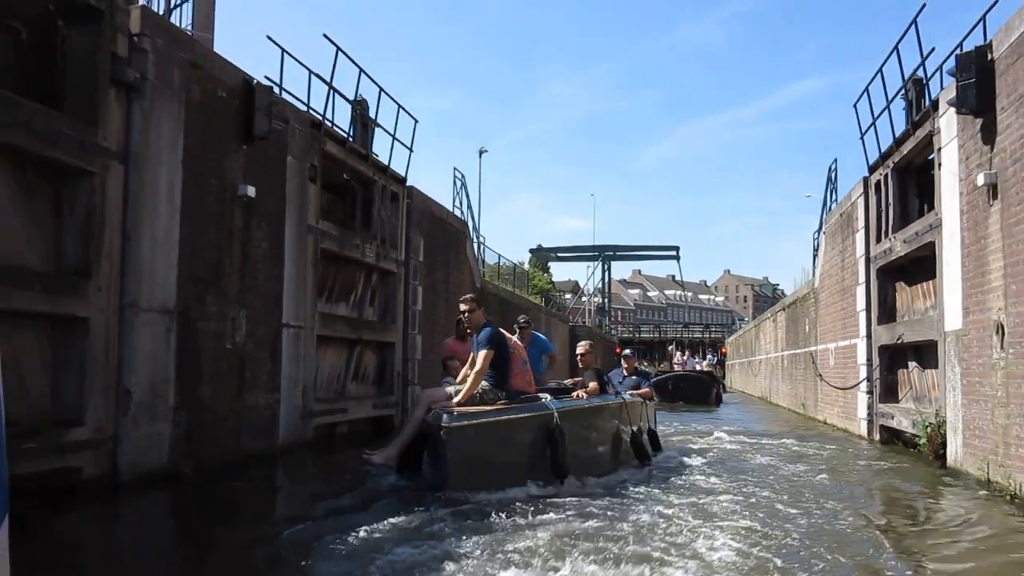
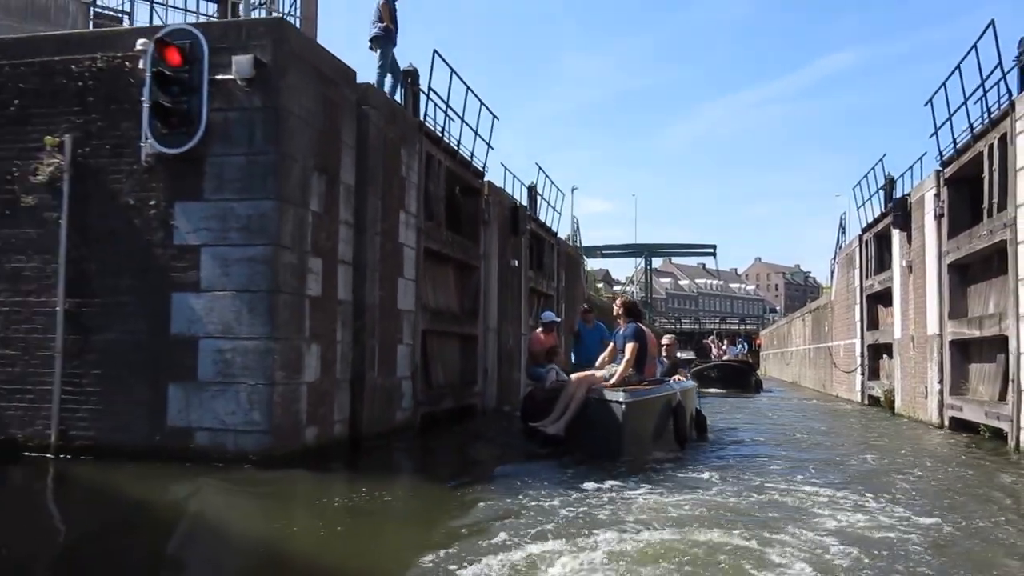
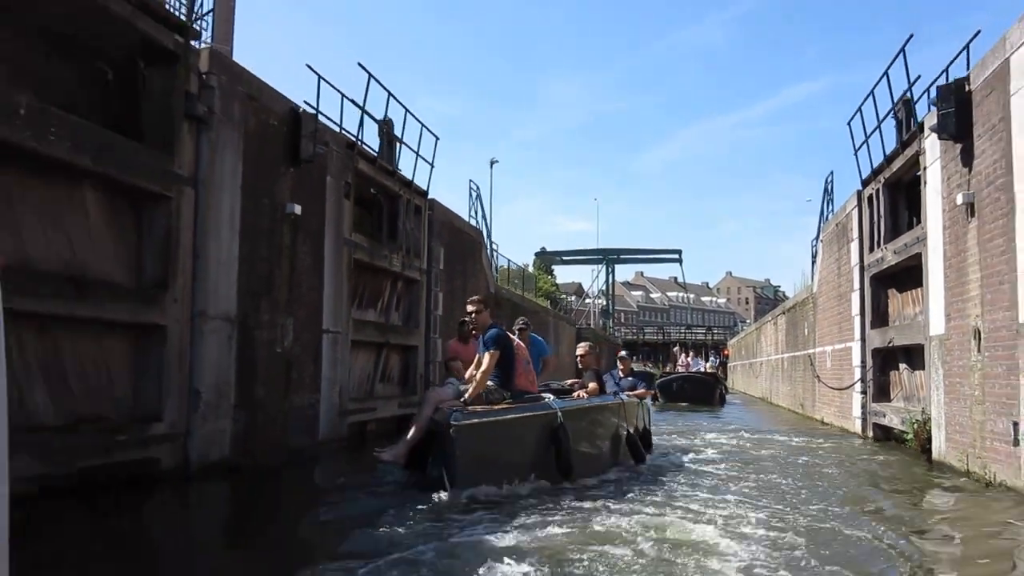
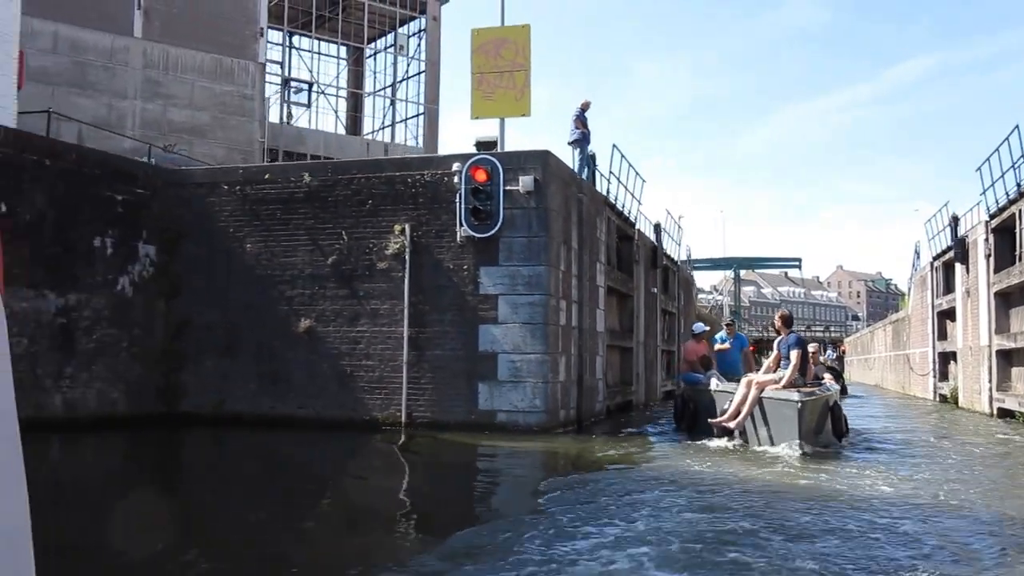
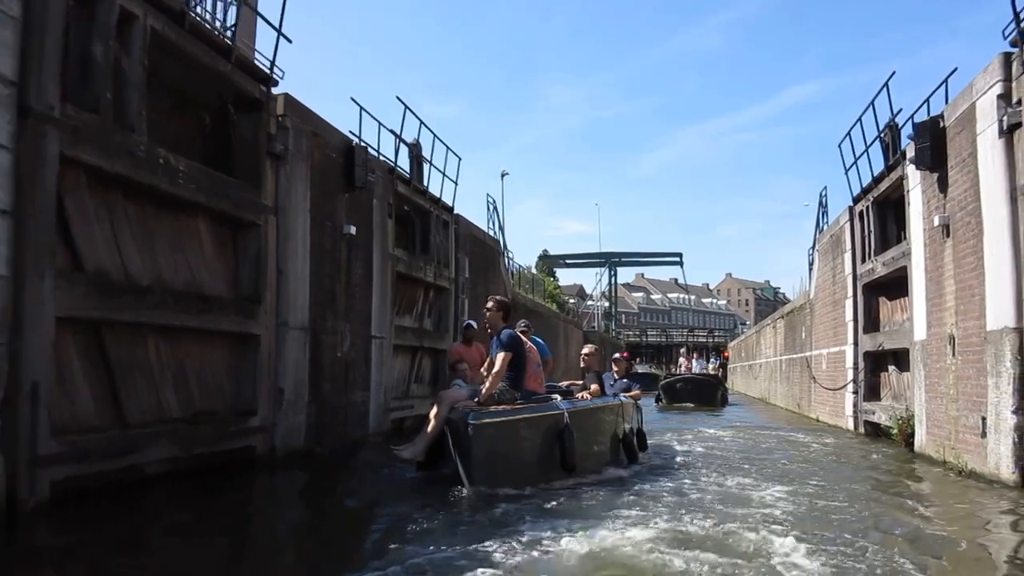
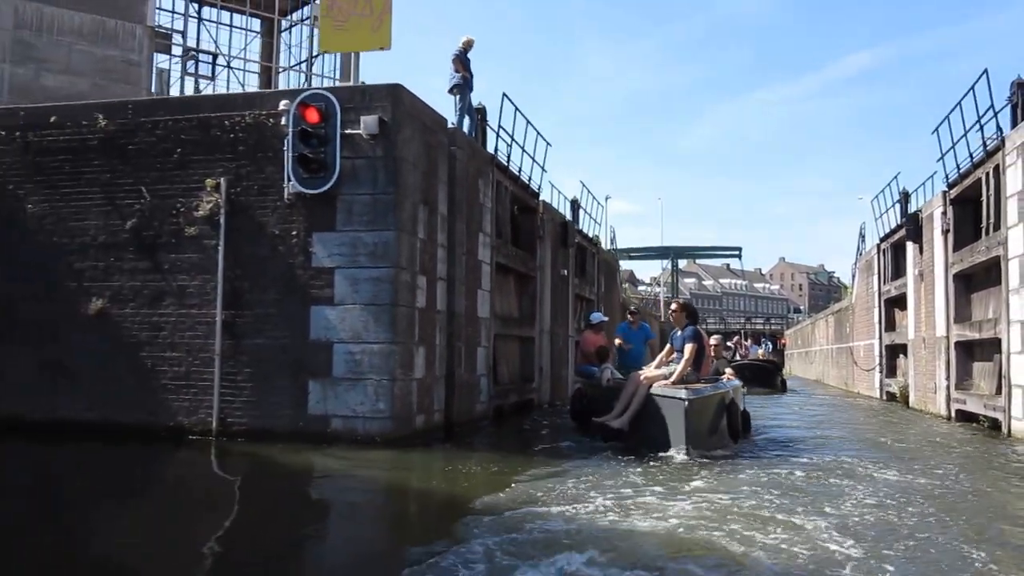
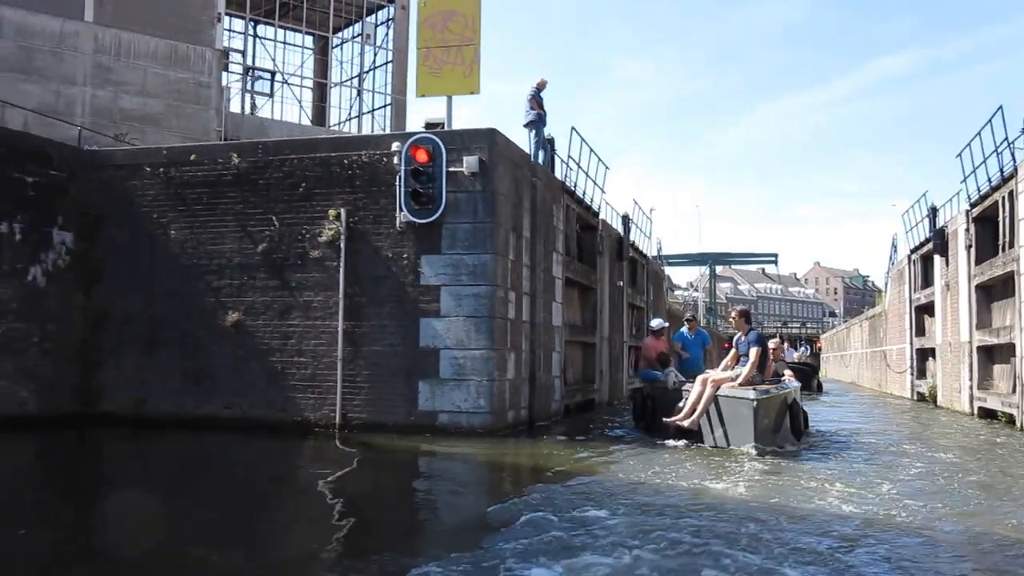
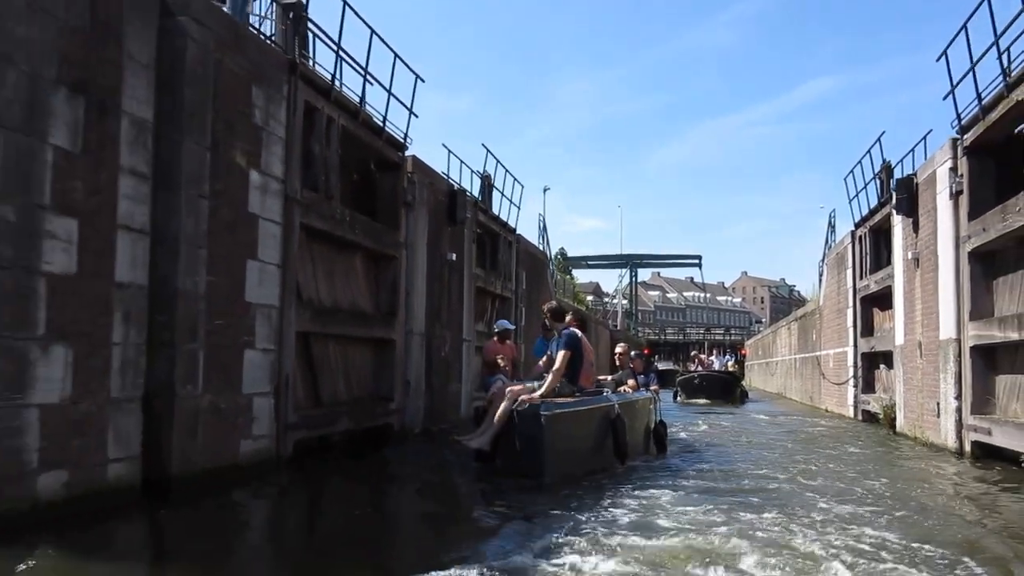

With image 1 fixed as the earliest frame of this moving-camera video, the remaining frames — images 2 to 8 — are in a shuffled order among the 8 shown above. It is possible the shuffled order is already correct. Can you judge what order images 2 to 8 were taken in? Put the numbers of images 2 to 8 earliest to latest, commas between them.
3, 5, 8, 2, 6, 7, 4
